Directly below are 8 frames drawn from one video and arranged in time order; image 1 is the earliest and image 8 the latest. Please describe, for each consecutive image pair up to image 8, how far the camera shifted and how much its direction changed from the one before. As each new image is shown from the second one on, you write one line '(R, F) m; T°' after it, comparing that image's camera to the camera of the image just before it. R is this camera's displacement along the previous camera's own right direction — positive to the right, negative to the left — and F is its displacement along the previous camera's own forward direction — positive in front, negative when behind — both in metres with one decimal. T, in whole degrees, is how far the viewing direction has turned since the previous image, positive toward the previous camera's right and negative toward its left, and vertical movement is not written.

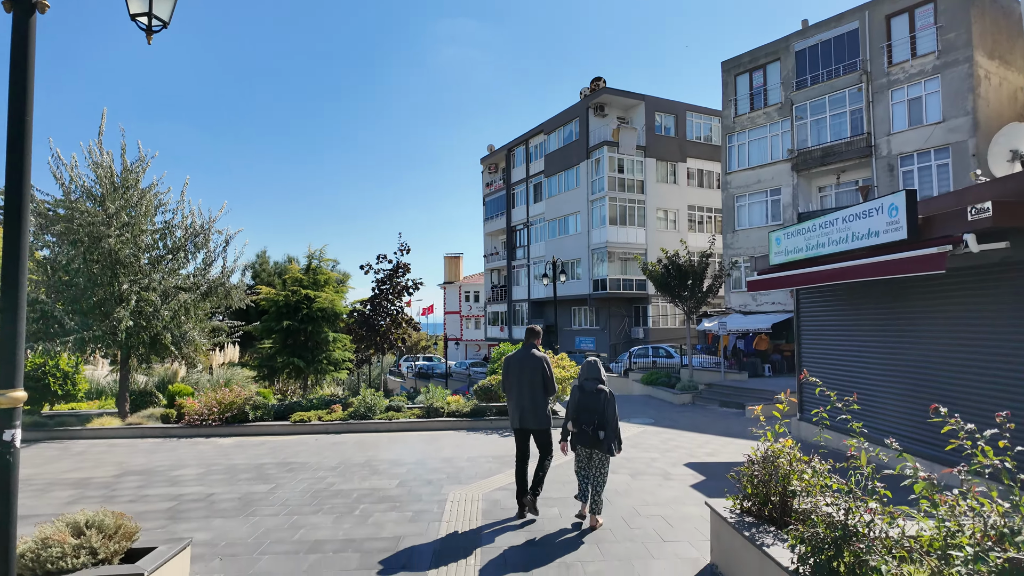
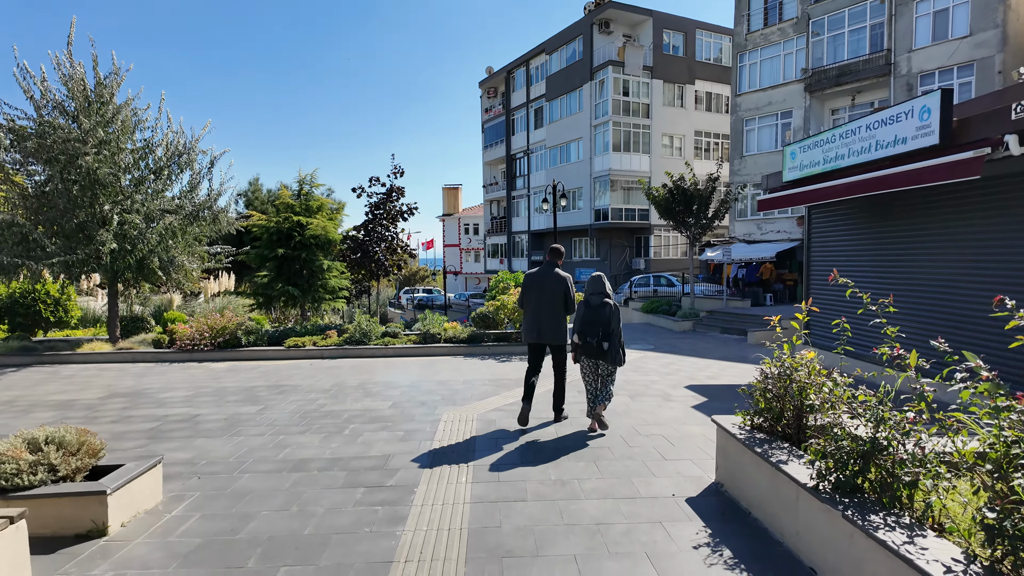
(+0.1, +0.5) m; 0°
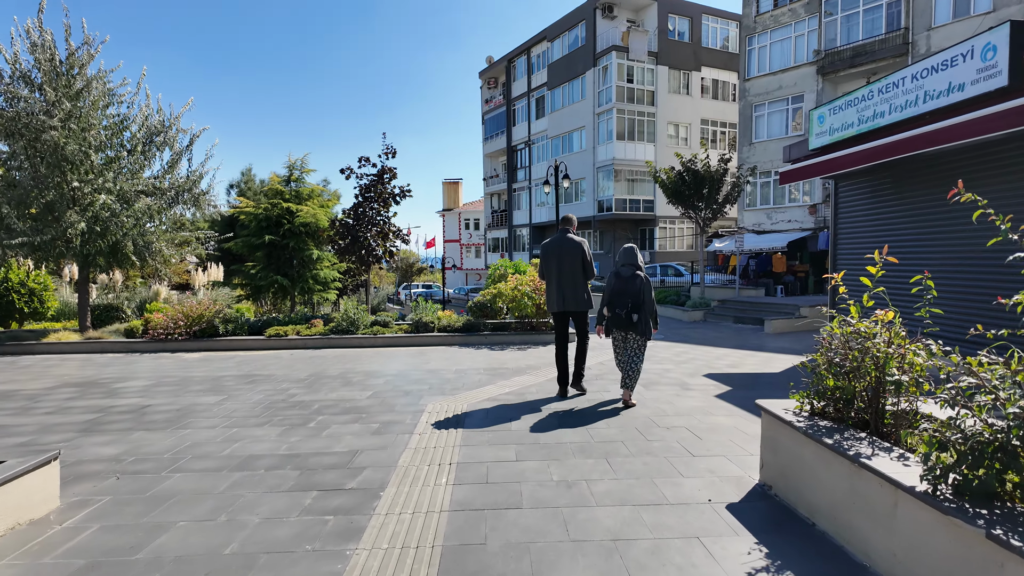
(+0.1, +0.9) m; 0°
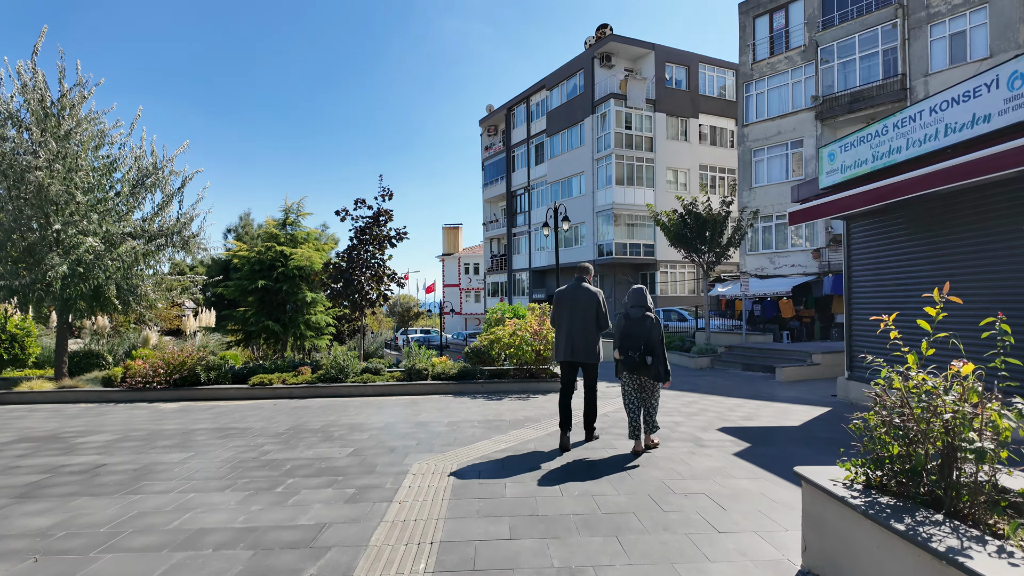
(0.0, +0.5) m; 0°
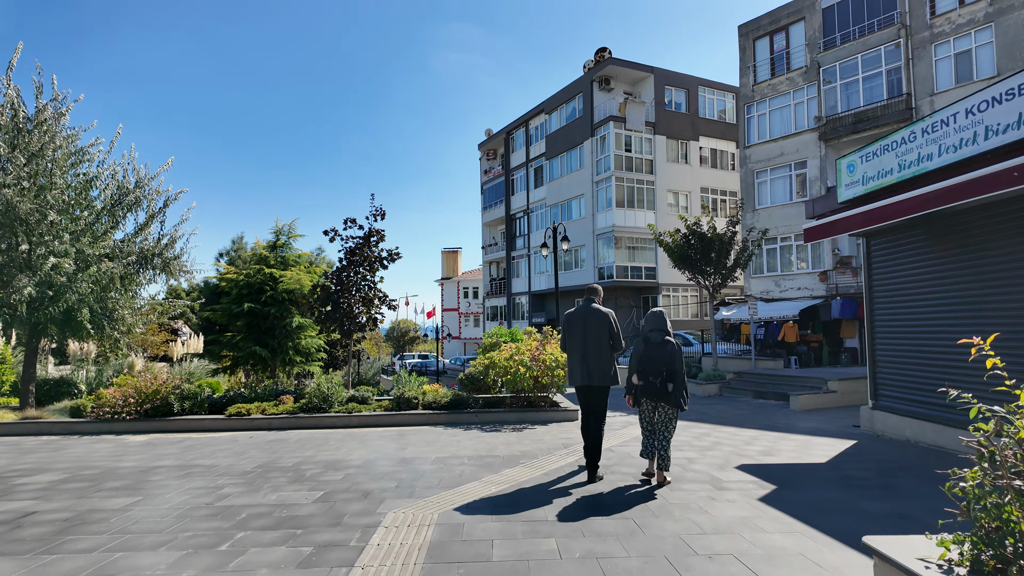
(+0.1, +0.7) m; 0°
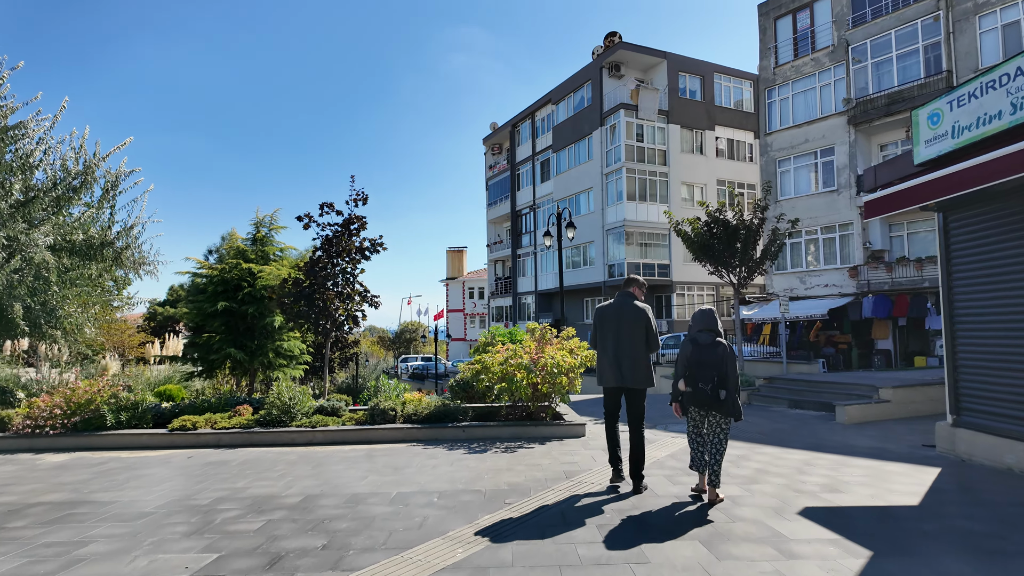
(+0.2, +1.6) m; -1°
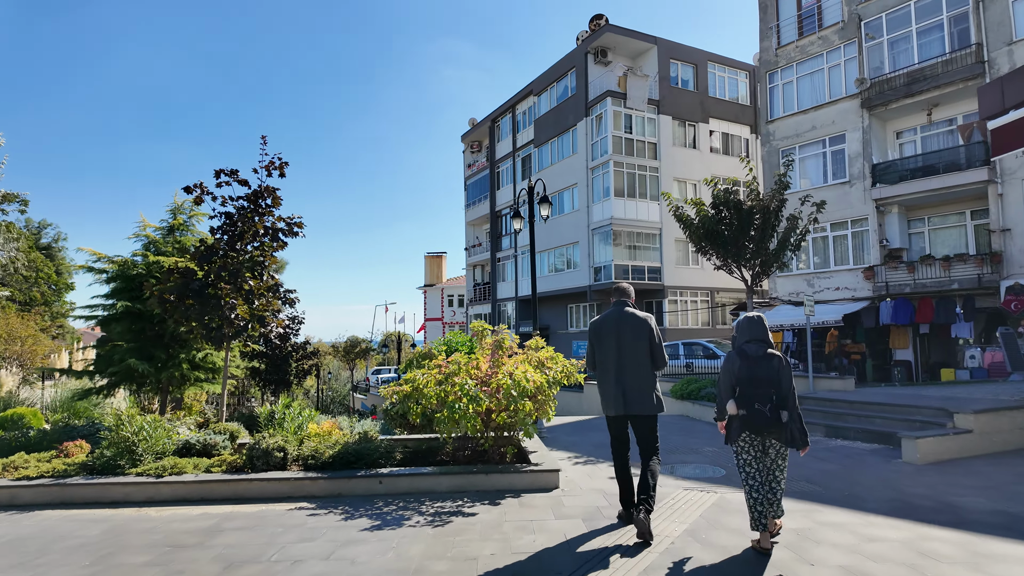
(+0.5, +2.6) m; +1°
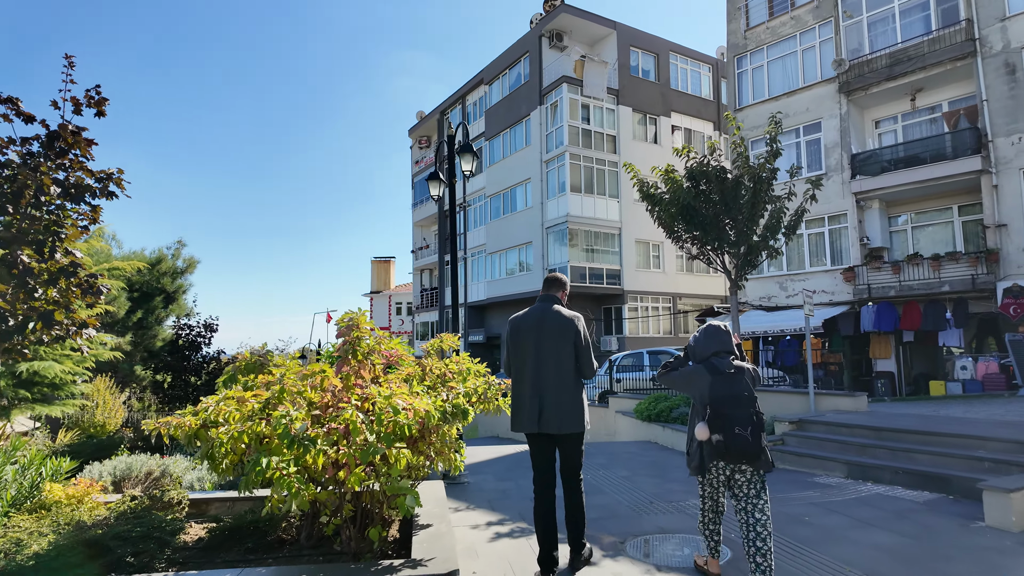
(+0.6, +2.5) m; +4°
